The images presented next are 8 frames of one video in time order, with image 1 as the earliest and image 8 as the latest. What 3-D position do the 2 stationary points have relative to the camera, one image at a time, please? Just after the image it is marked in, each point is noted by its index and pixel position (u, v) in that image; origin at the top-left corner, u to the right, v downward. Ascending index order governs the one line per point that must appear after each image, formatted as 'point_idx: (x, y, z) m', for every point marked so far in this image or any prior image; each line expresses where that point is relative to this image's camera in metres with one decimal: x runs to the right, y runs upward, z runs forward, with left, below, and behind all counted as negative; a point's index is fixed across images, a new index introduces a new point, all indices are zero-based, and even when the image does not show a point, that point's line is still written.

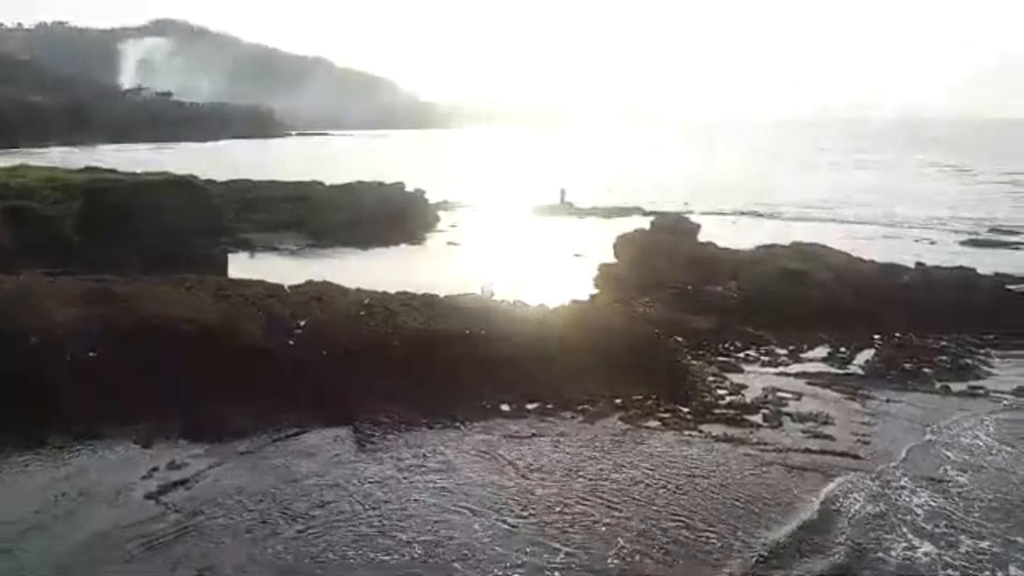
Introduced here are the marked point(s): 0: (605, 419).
0: (+2.5, -3.3, +18.3) m
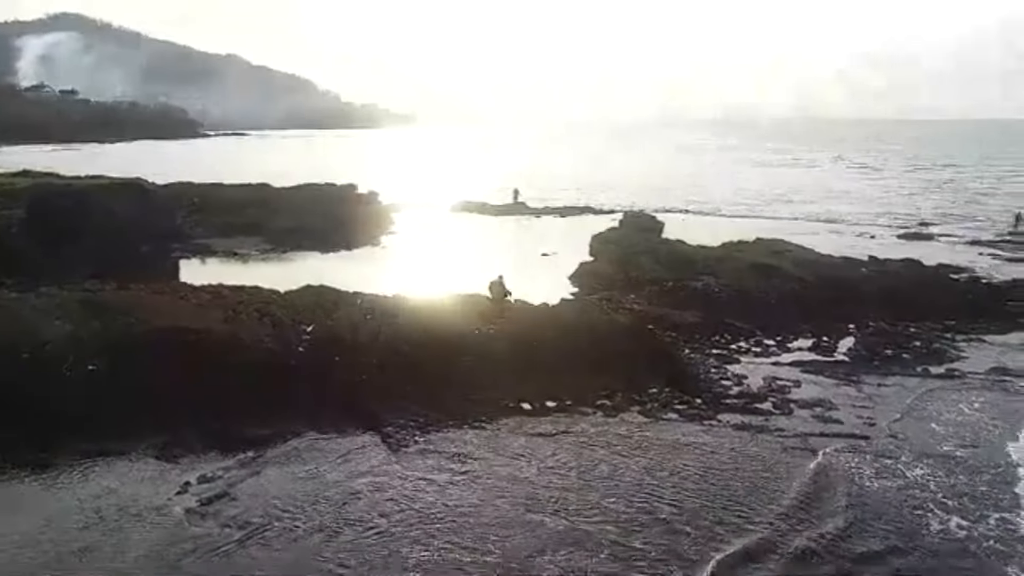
0: (+3.0, -3.2, +18.8) m
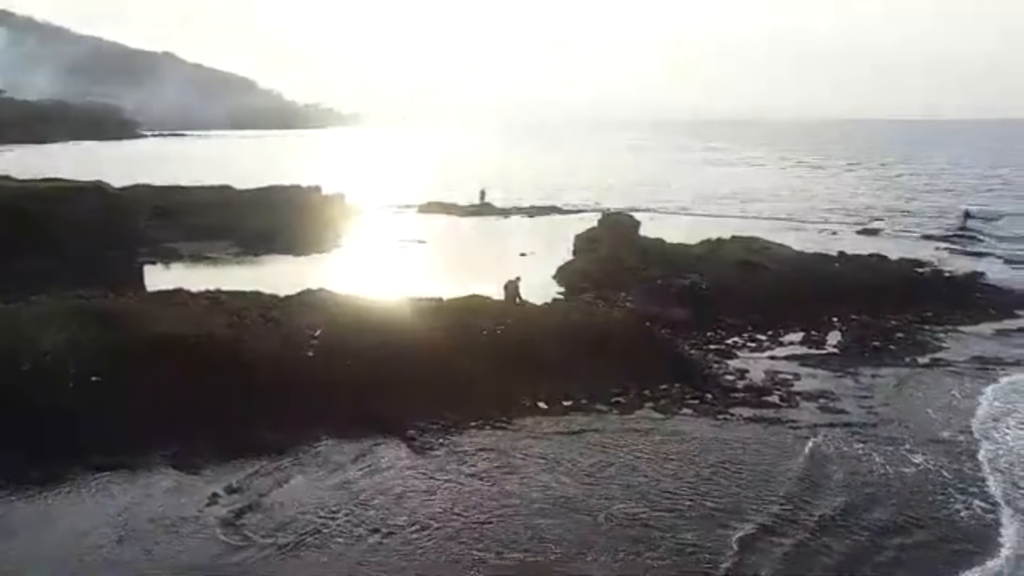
0: (+3.4, -3.1, +19.1) m
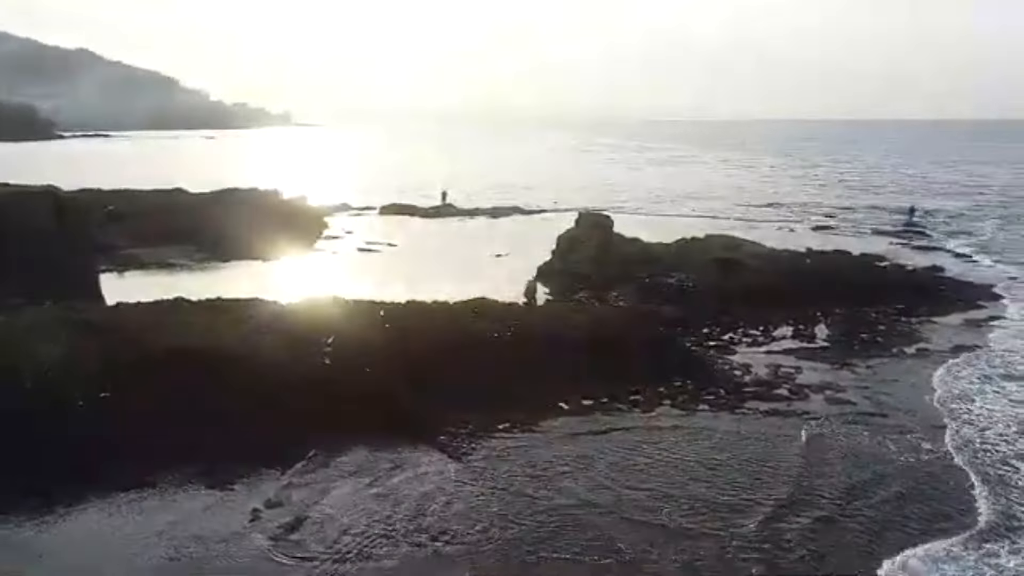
0: (+4.0, -3.1, +19.5) m
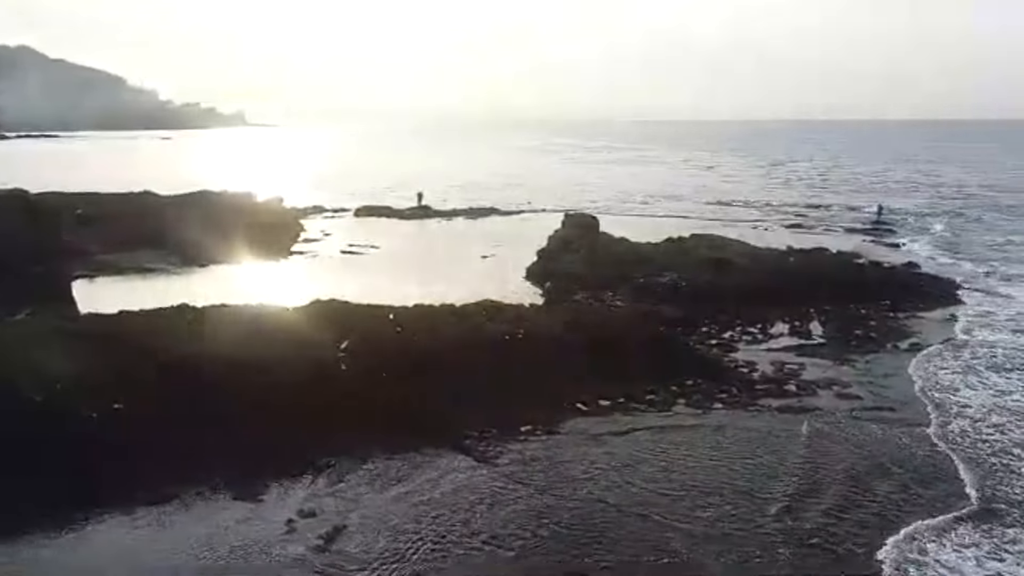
0: (+4.4, -3.1, +19.7) m
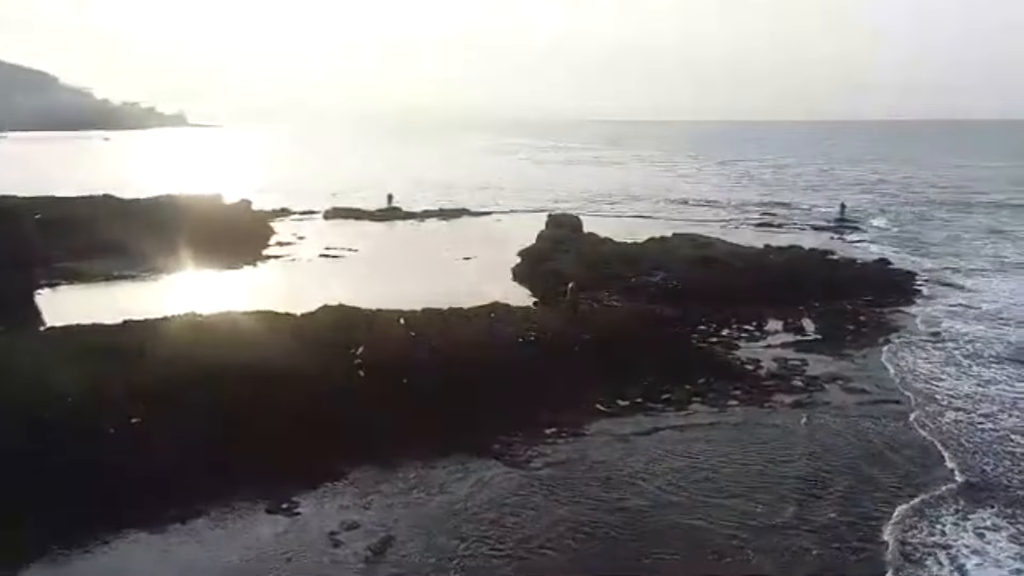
0: (+4.9, -3.1, +19.9) m
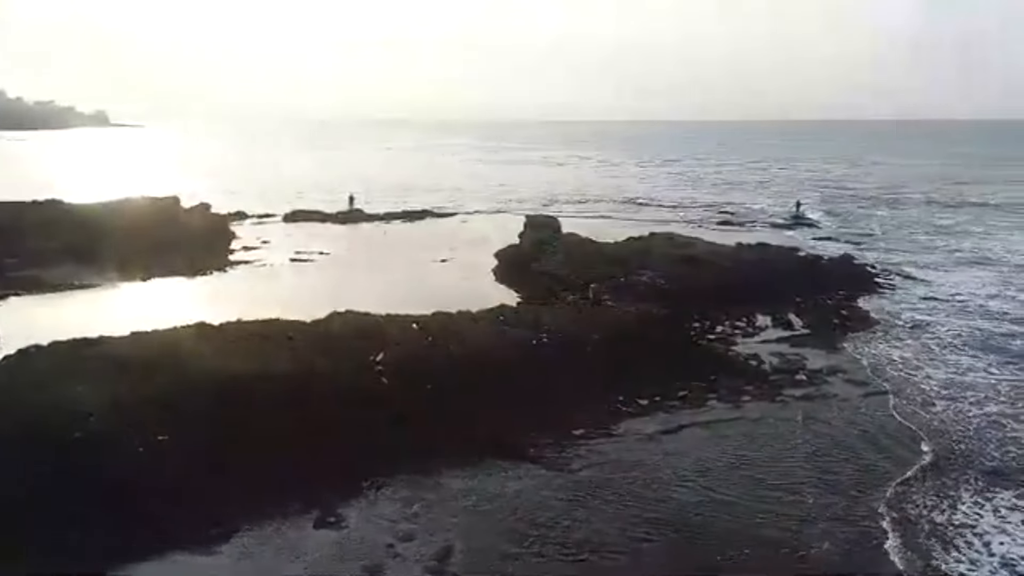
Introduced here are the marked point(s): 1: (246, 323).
0: (+5.4, -3.1, +20.2) m
1: (-7.3, -1.0, +19.8) m
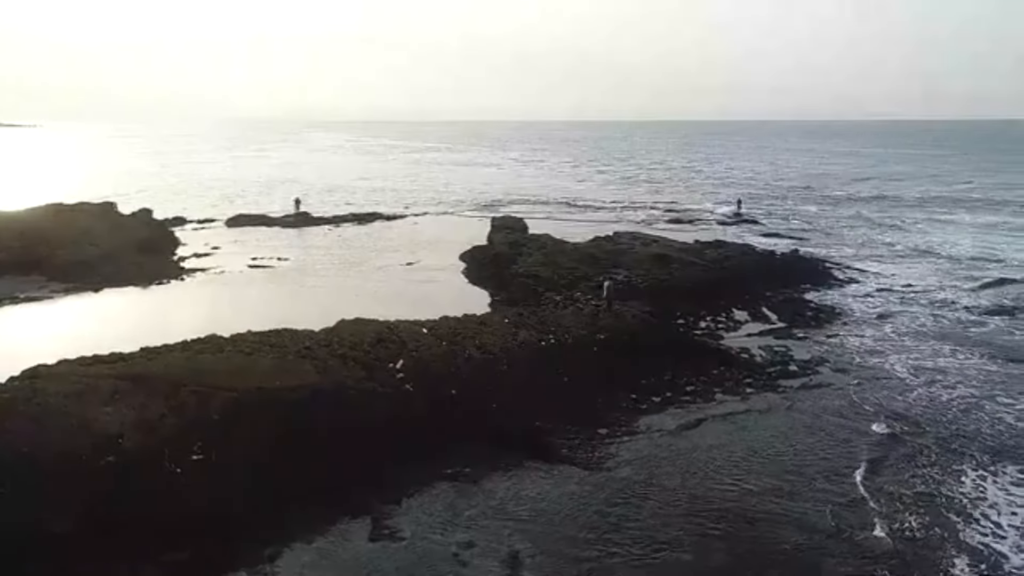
0: (+5.7, -3.0, +20.9) m
1: (-6.9, -1.3, +19.0) m
